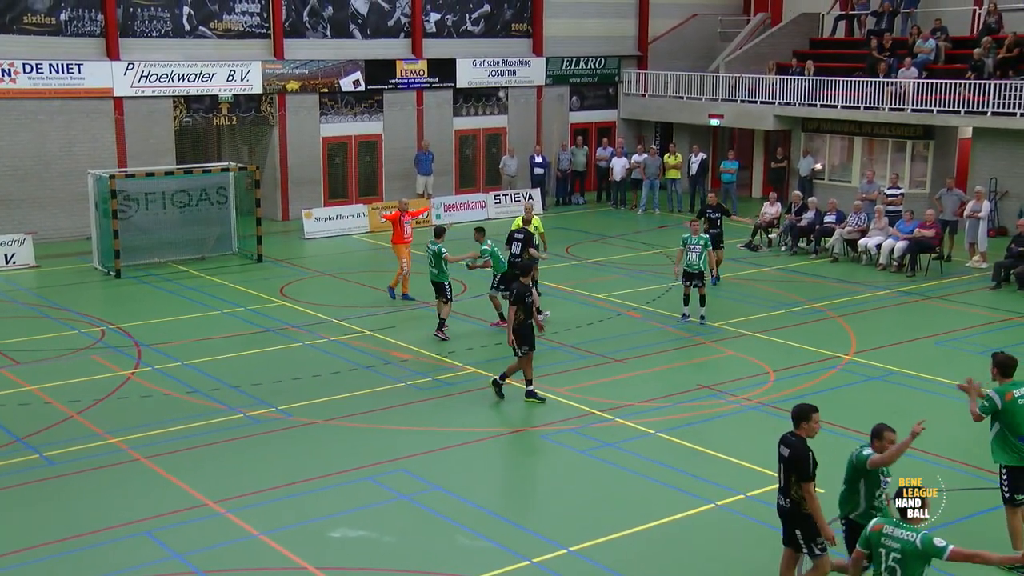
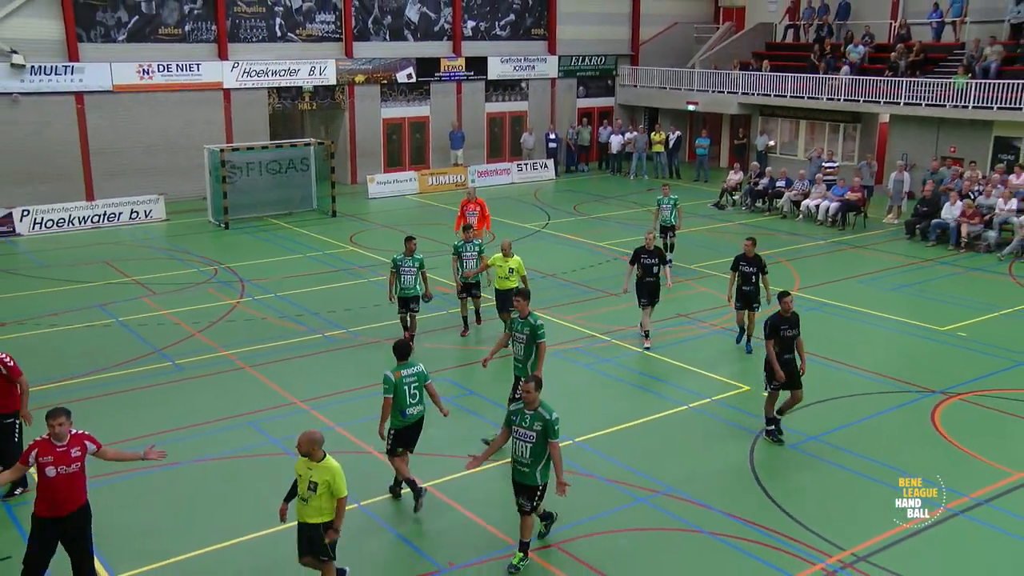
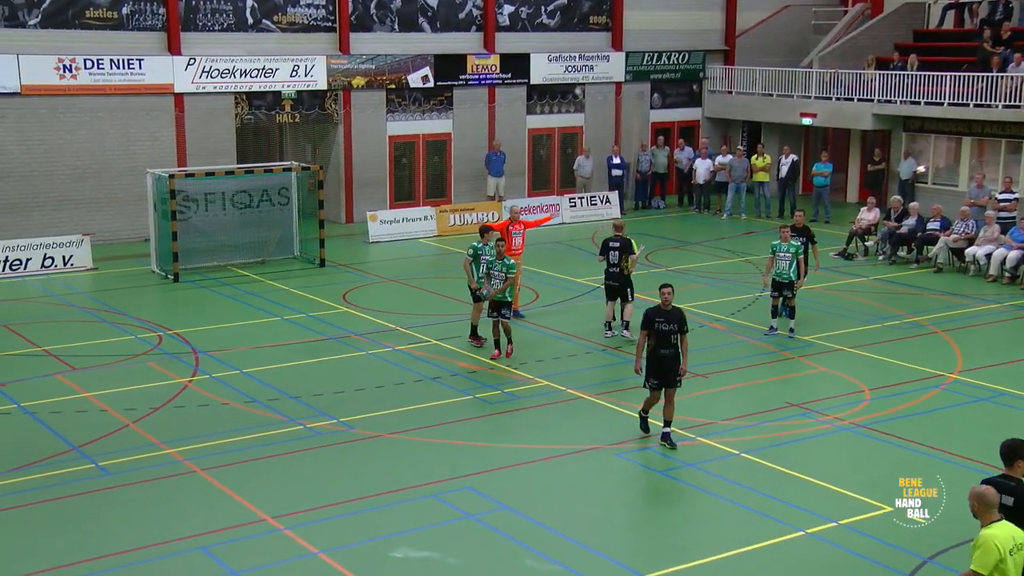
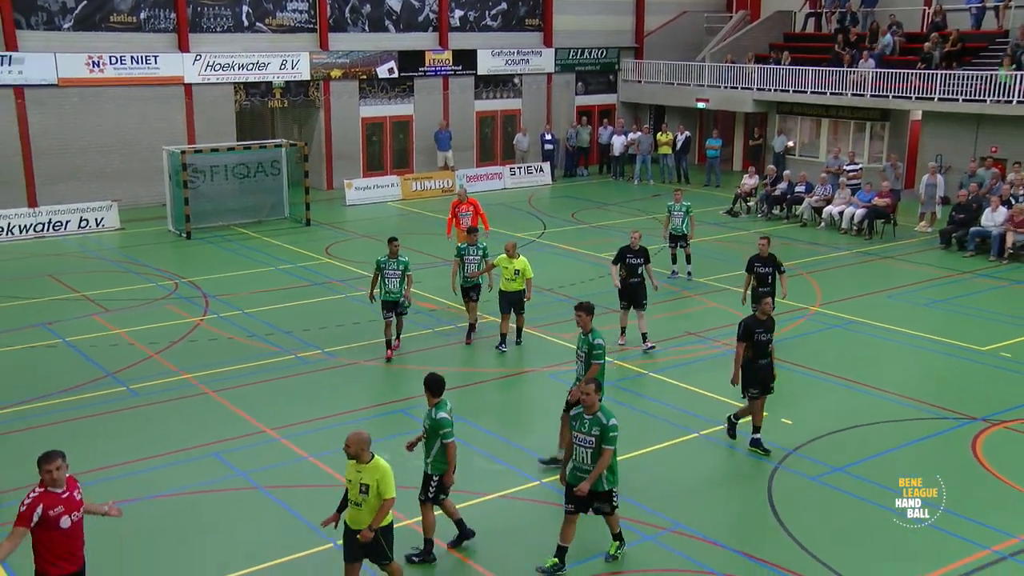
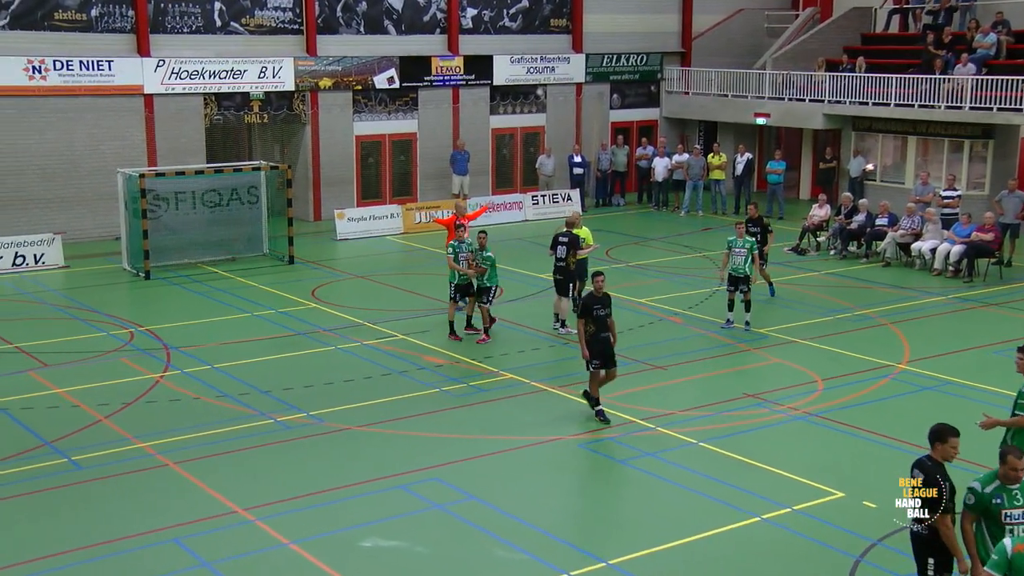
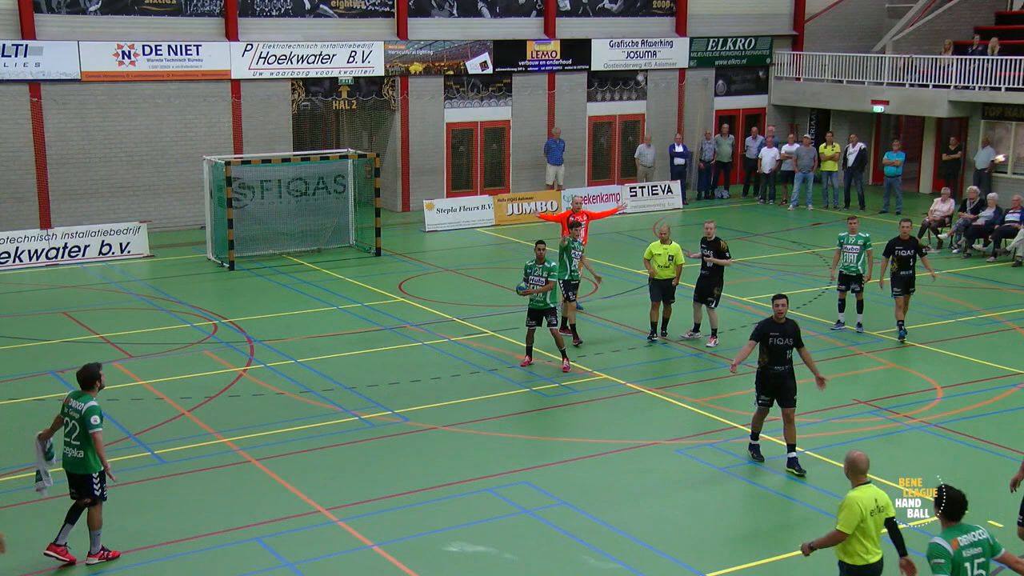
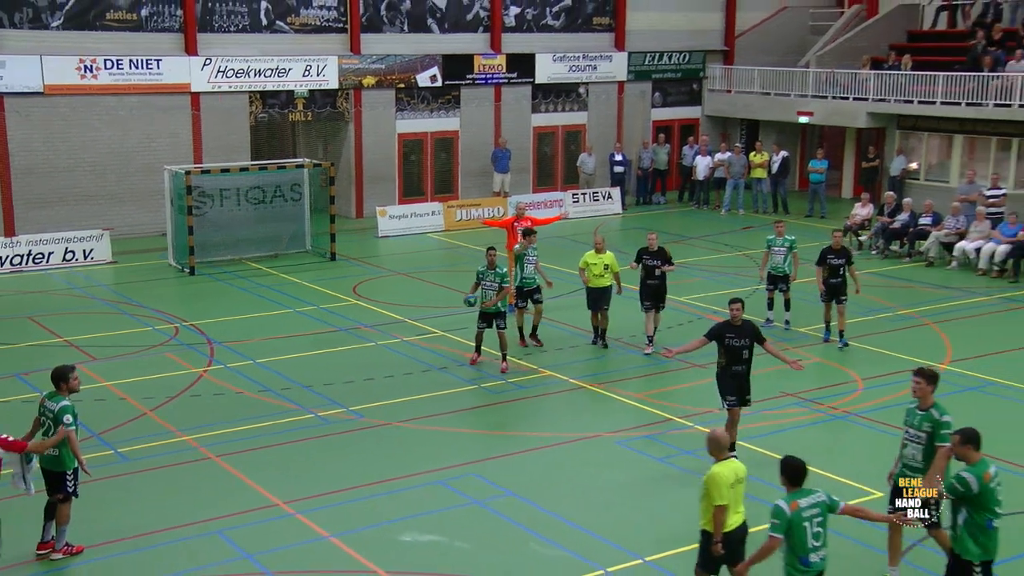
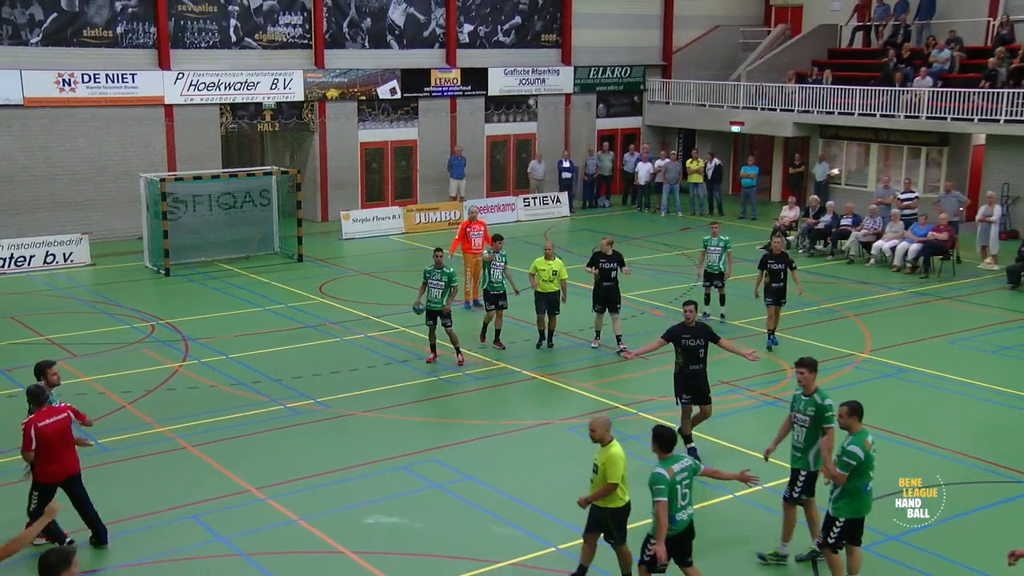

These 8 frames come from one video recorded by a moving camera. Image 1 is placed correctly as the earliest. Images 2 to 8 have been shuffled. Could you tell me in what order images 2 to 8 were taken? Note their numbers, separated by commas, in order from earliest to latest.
5, 3, 6, 7, 8, 4, 2
